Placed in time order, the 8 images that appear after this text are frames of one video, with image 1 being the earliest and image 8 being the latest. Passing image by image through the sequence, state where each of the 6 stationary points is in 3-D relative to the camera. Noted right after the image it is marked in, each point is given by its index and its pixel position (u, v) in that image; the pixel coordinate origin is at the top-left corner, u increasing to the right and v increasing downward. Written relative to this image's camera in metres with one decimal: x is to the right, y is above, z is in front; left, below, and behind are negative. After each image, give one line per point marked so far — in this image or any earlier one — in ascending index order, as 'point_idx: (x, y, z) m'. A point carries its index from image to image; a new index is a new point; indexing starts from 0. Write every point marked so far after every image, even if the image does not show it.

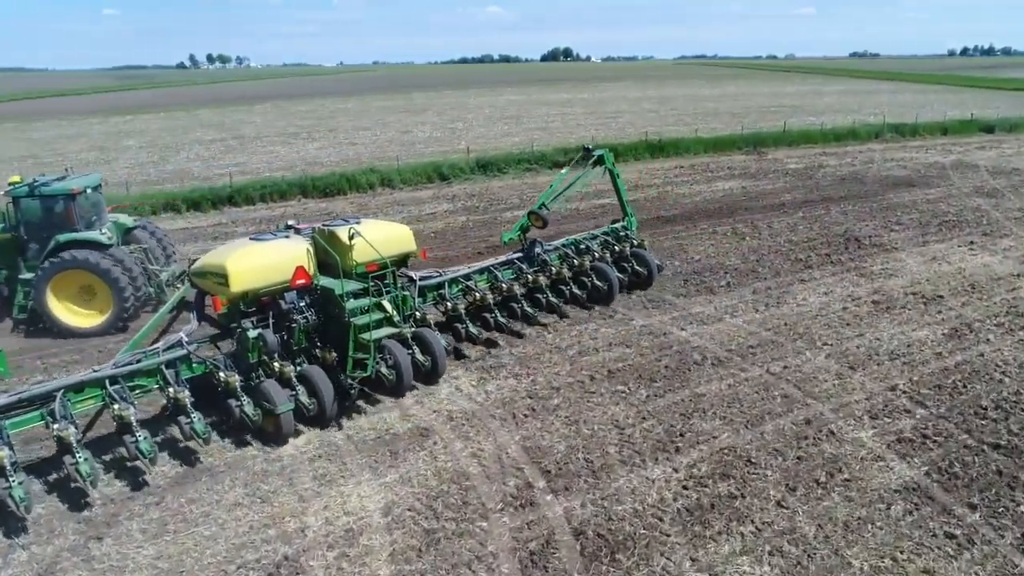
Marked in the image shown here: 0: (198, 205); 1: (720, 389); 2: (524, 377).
0: (-8.6, +2.2, +19.4) m
1: (+2.7, -1.3, +9.4) m
2: (+0.1, -1.2, +9.9) m
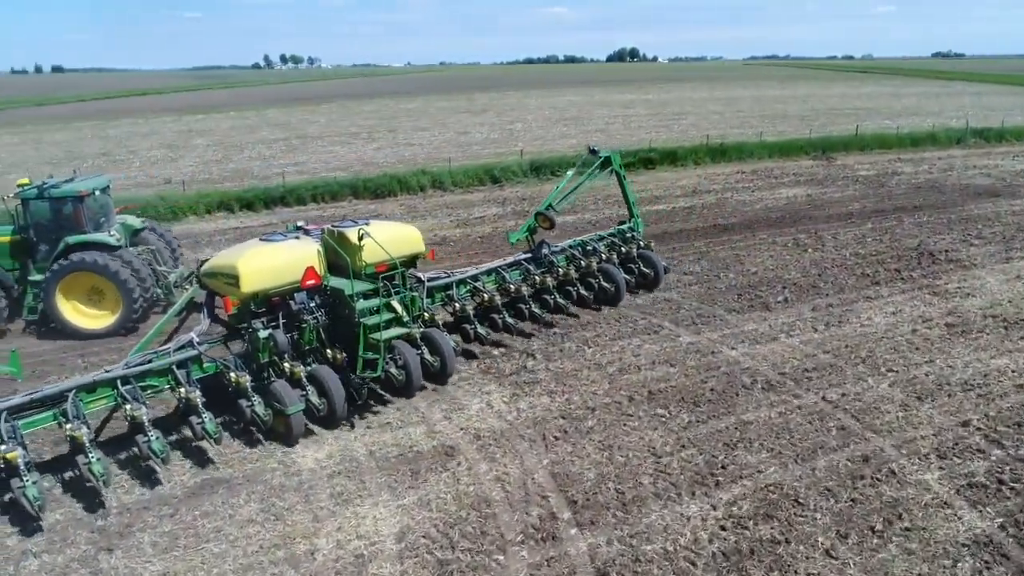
0: (-7.2, +2.3, +19.6) m
1: (+3.1, -1.6, +8.8) m
2: (+0.6, -1.4, +9.4) m
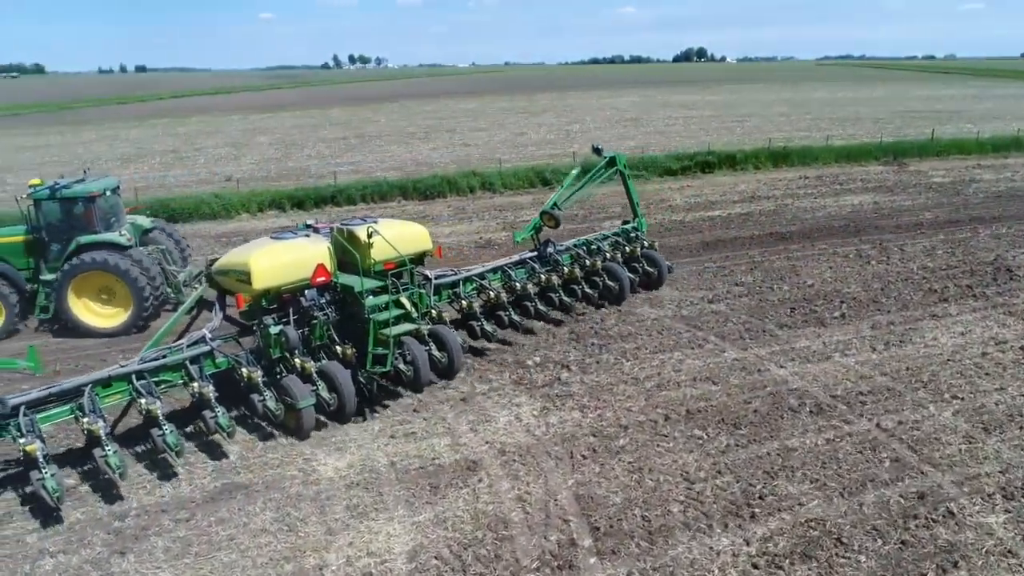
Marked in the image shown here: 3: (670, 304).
0: (-5.9, +2.3, +19.8) m
1: (+3.5, -1.8, +8.2) m
2: (+1.0, -1.5, +9.0) m
3: (+2.8, -0.3, +12.6) m
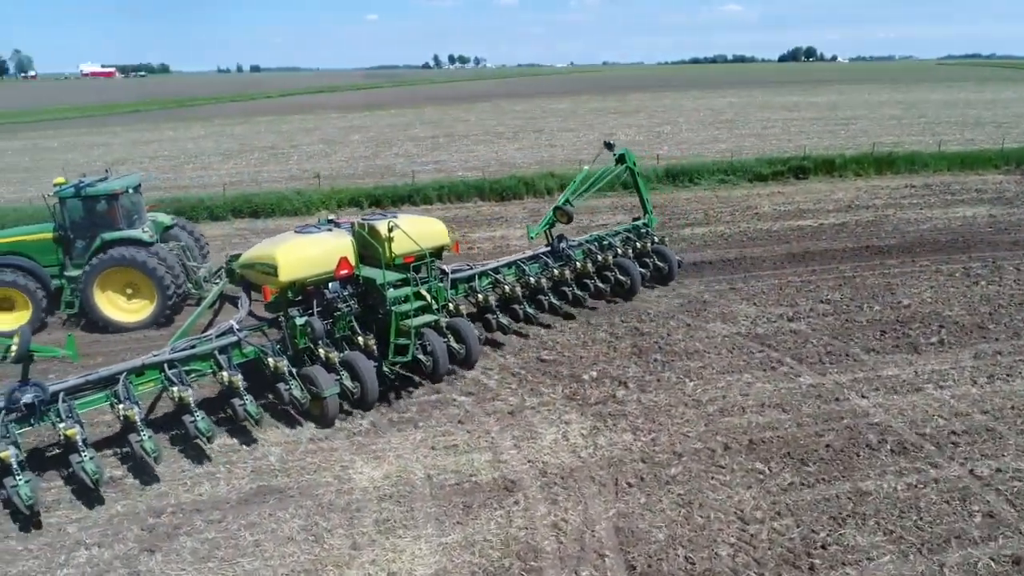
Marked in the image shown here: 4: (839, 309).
0: (-3.7, +2.4, +20.0) m
1: (+3.9, -2.0, +7.3) m
2: (+1.5, -1.7, +8.4) m
3: (+3.8, -0.5, +11.7) m
4: (+5.6, -0.4, +12.2) m
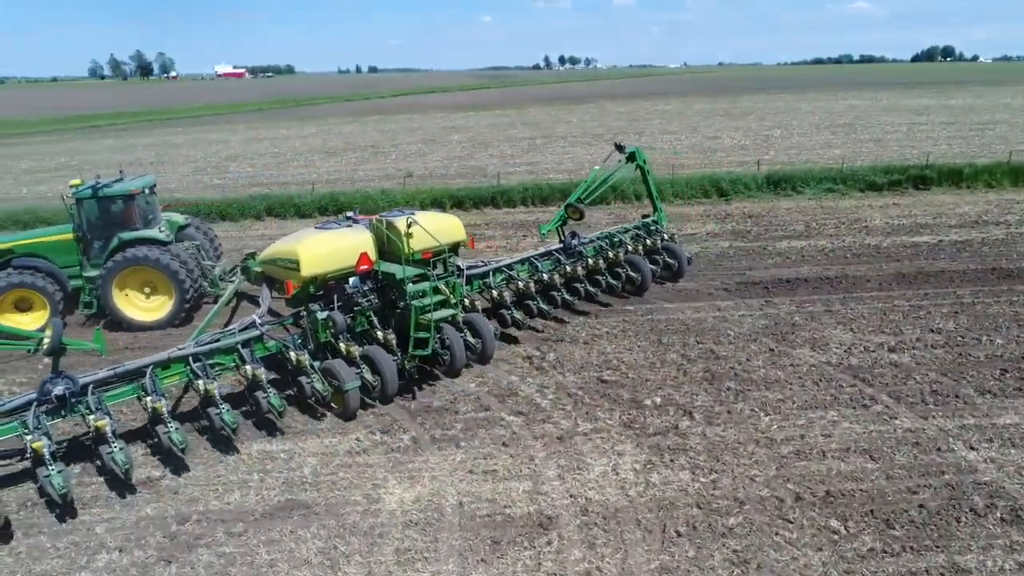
0: (-1.4, +2.3, +19.7) m
1: (+4.1, -2.4, +6.1) m
2: (+2.0, -2.0, +7.6) m
3: (+4.8, -0.9, +10.5) m
4: (+6.6, -0.8, +10.7) m
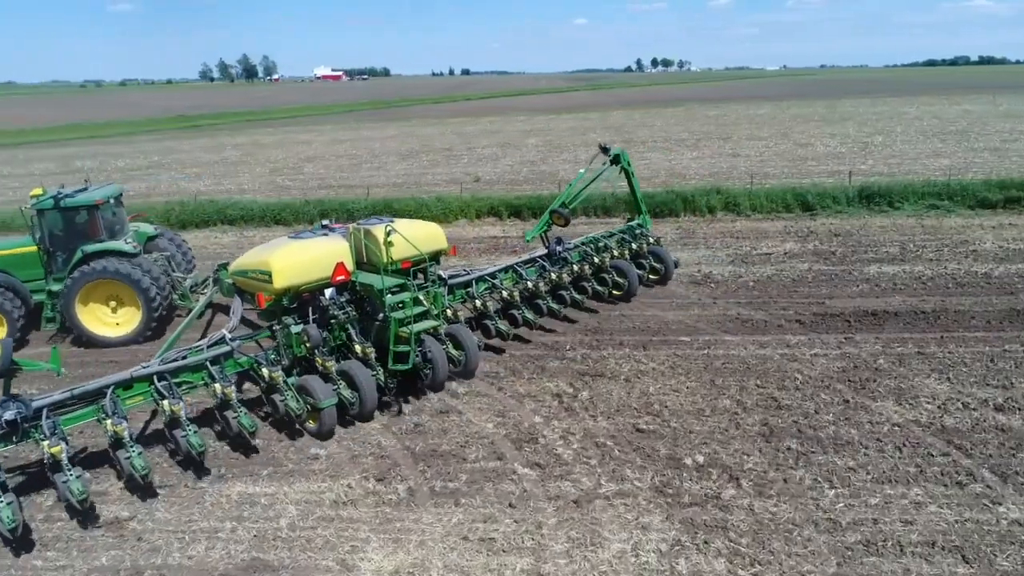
0: (+0.2, +2.0, +18.7) m
1: (+3.9, -2.9, +4.4) m
2: (+2.0, -2.4, +6.2) m
3: (+5.1, -1.4, +8.8) m
4: (+6.9, -1.4, +8.7) m
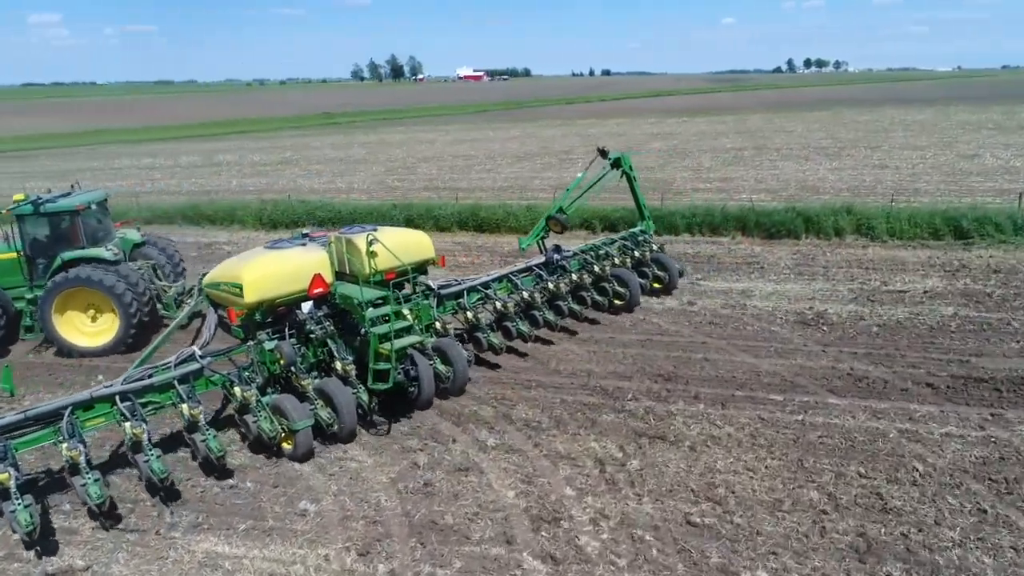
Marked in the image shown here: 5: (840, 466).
0: (+2.4, +1.5, +17.0) m
1: (+3.3, -3.5, +2.3) m
2: (+1.7, -2.9, +4.4) m
3: (+5.3, -2.1, +6.4) m
4: (+7.1, -2.2, +6.0) m
5: (+3.4, -1.8, +7.5) m
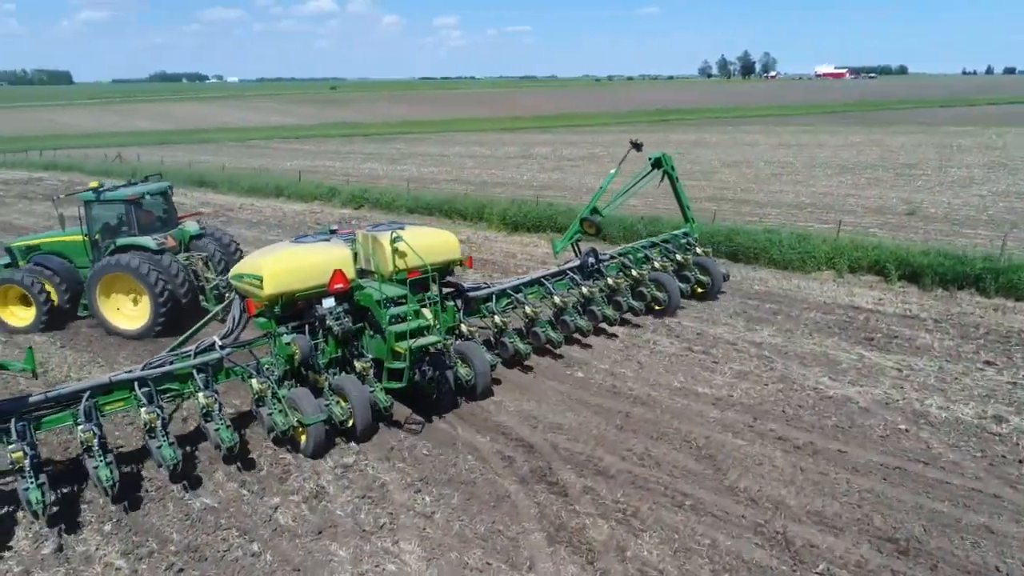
0: (+7.1, +0.2, +12.4) m
1: (+0.9, -4.4, -1.0) m
2: (+0.5, -3.7, +1.5) m
3: (+4.6, -3.4, +1.7) m
4: (+6.1, -3.7, +0.7) m
5: (+3.5, -2.9, +3.5) m
